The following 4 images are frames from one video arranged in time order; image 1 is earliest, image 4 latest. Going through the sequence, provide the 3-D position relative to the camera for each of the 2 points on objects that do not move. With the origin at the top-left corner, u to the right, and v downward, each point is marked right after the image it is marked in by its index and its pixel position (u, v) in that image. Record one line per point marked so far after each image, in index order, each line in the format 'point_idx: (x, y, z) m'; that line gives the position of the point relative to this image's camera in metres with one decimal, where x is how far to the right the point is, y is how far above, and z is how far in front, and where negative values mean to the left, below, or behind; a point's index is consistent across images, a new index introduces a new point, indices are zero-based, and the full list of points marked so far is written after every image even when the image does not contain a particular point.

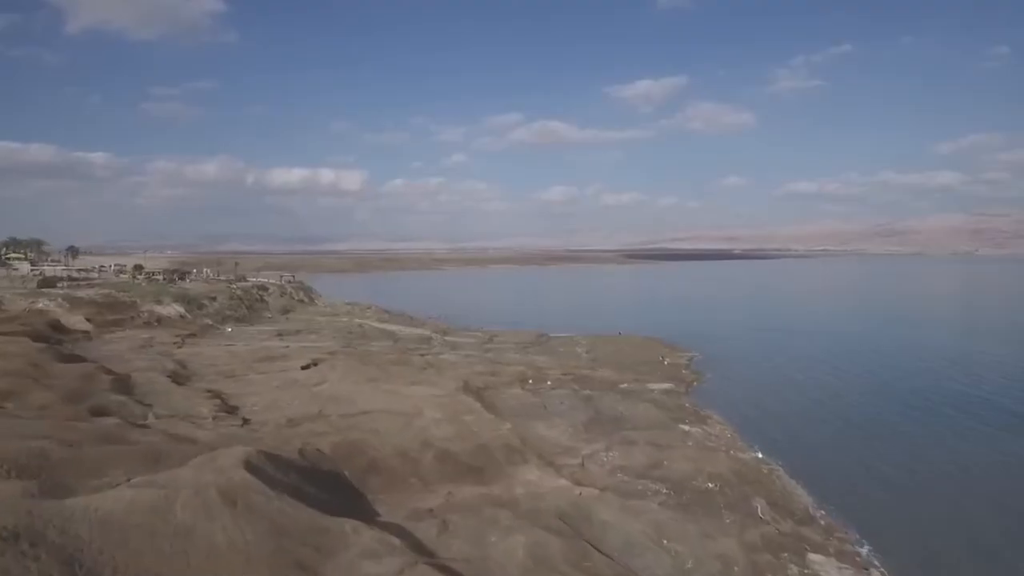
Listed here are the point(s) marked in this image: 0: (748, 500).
0: (+4.2, -3.8, +14.0) m
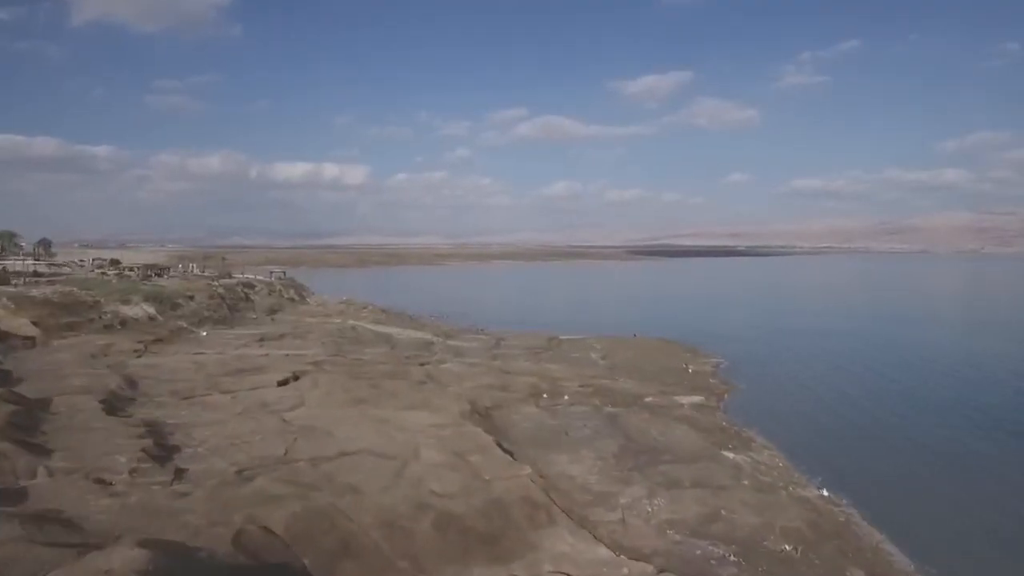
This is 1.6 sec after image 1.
0: (+4.5, -3.9, +10.8) m
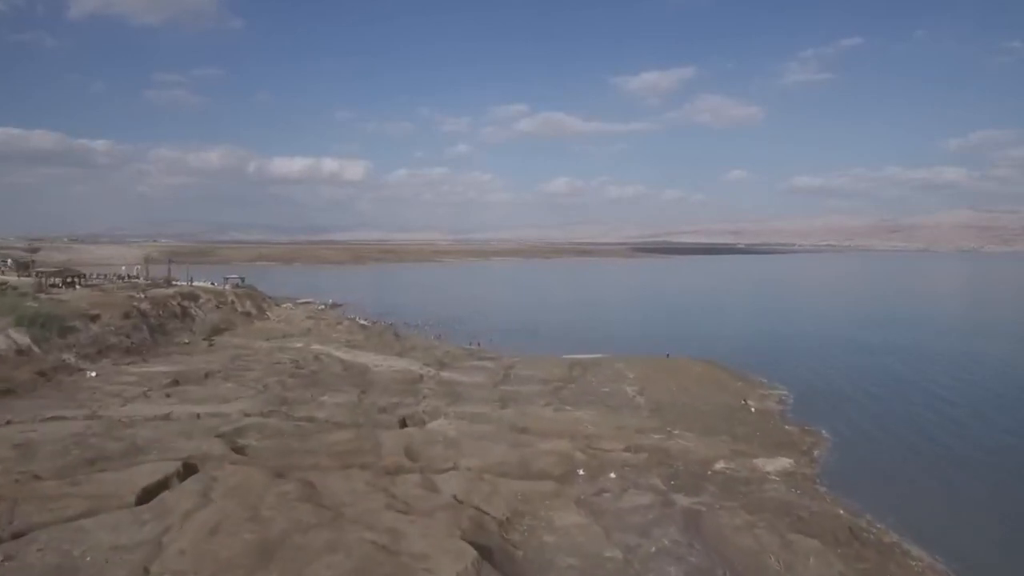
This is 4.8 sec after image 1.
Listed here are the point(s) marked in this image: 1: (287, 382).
0: (+5.0, -4.5, +3.6) m
1: (-5.4, -2.2, +18.6) m
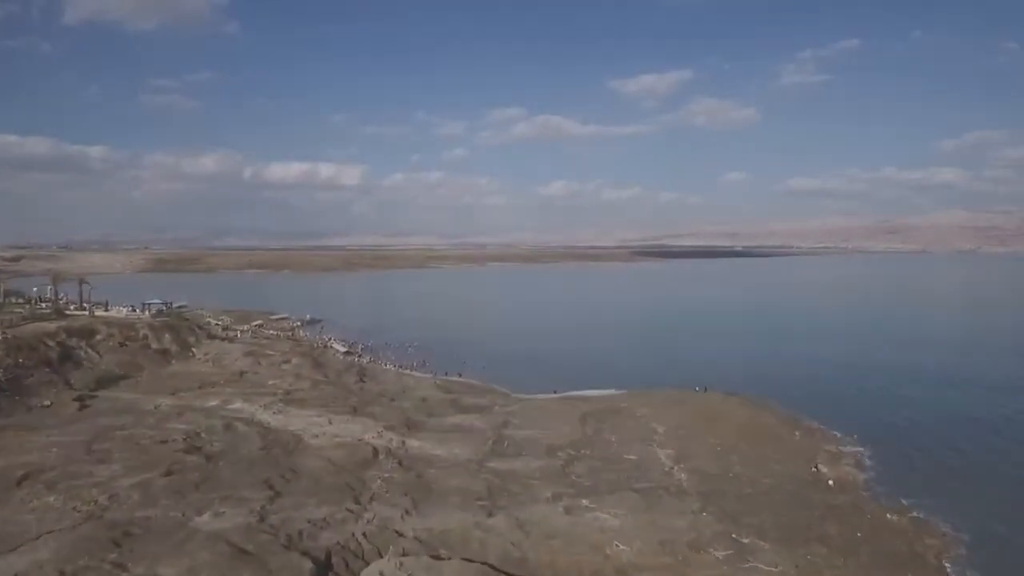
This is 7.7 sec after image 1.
0: (+4.9, -5.2, -3.0) m
1: (-5.5, -3.0, +12.0) m
